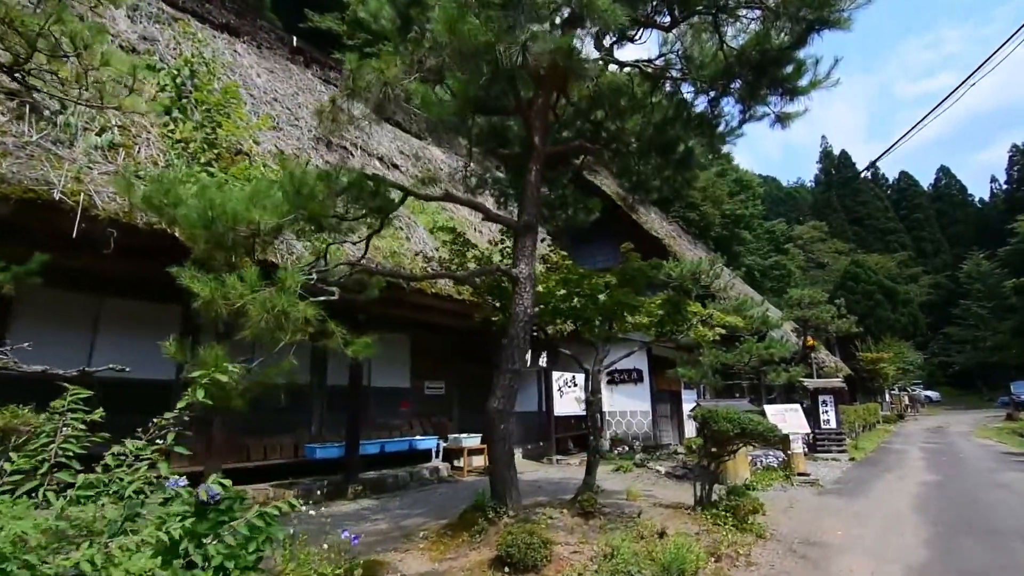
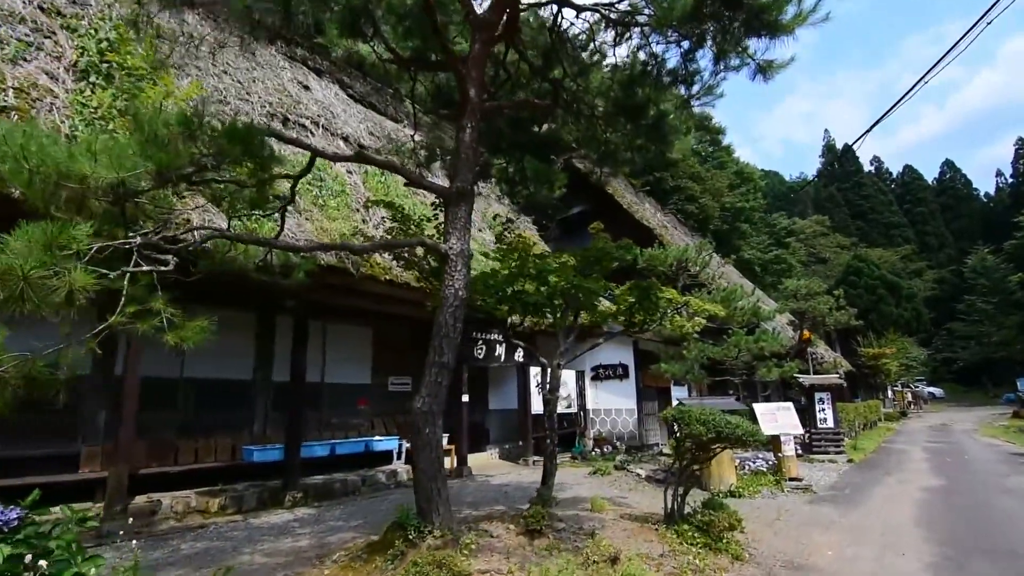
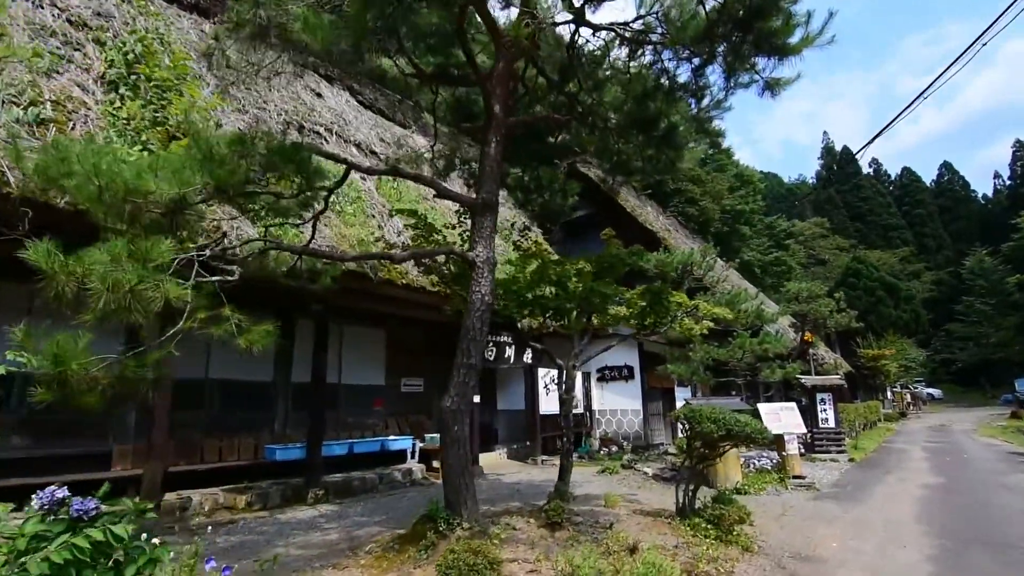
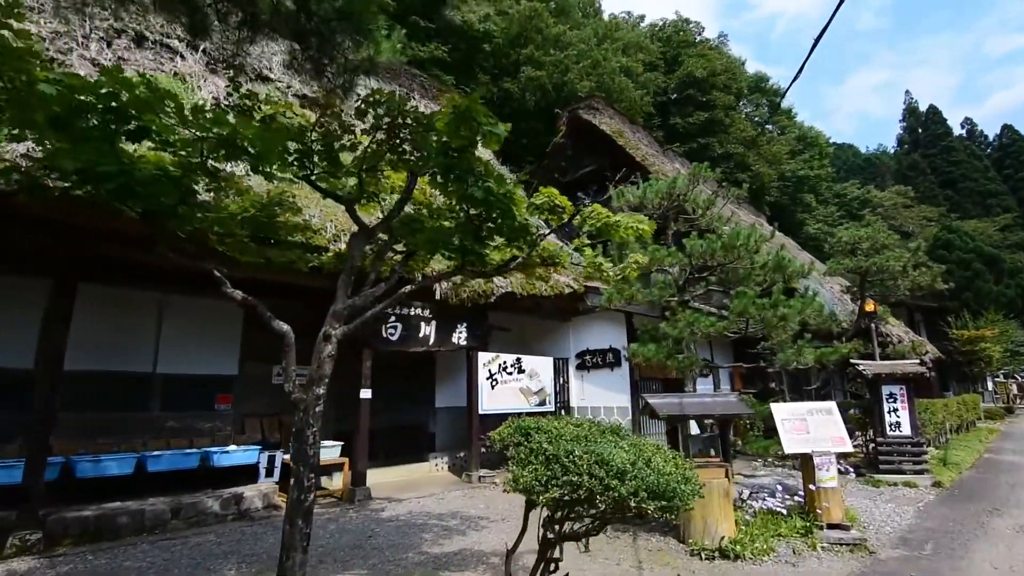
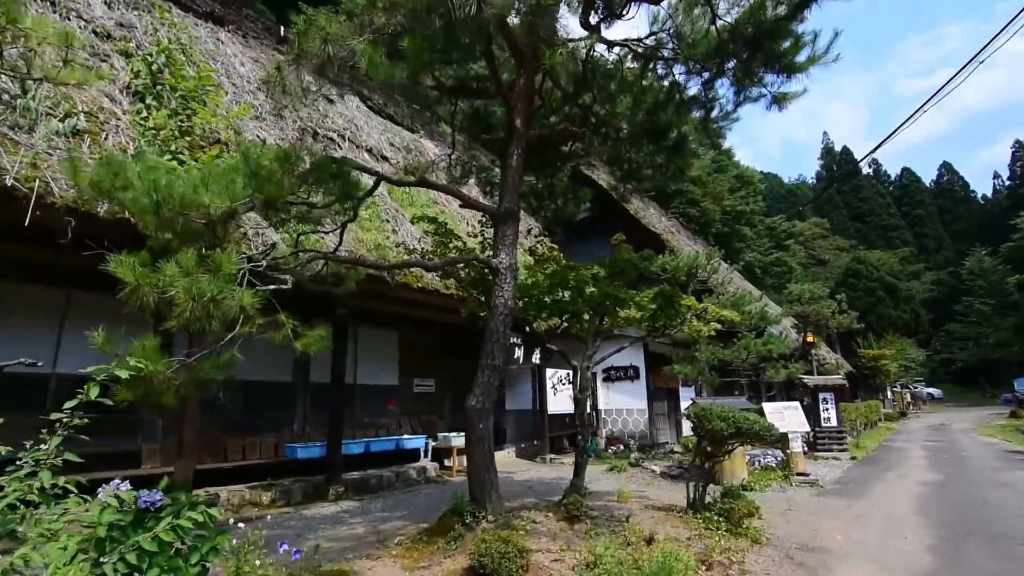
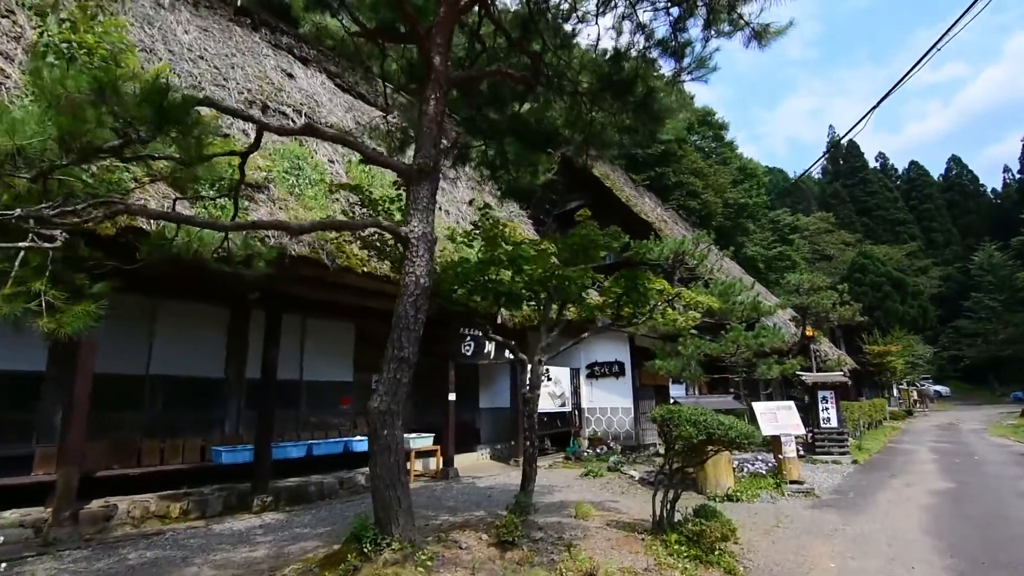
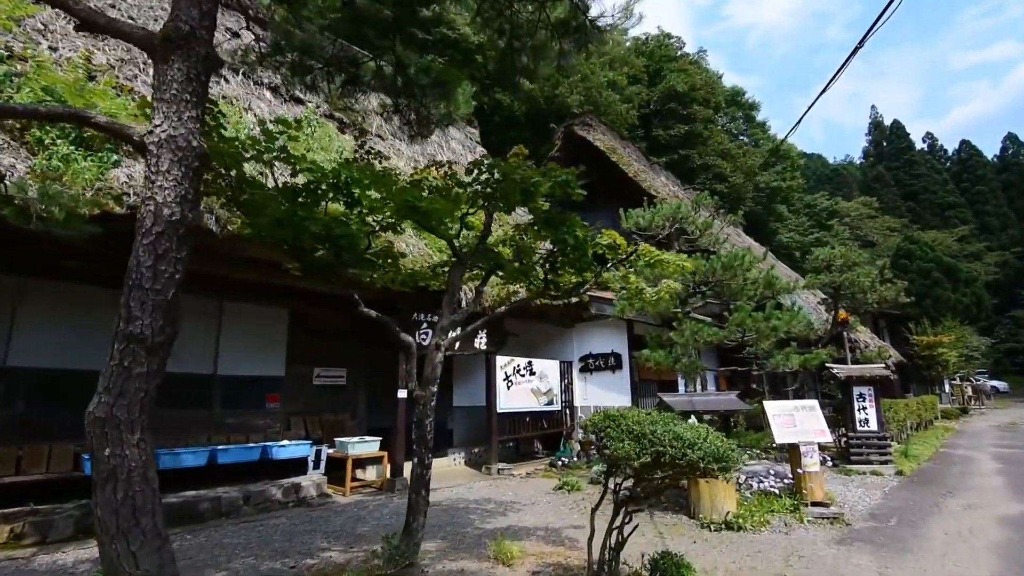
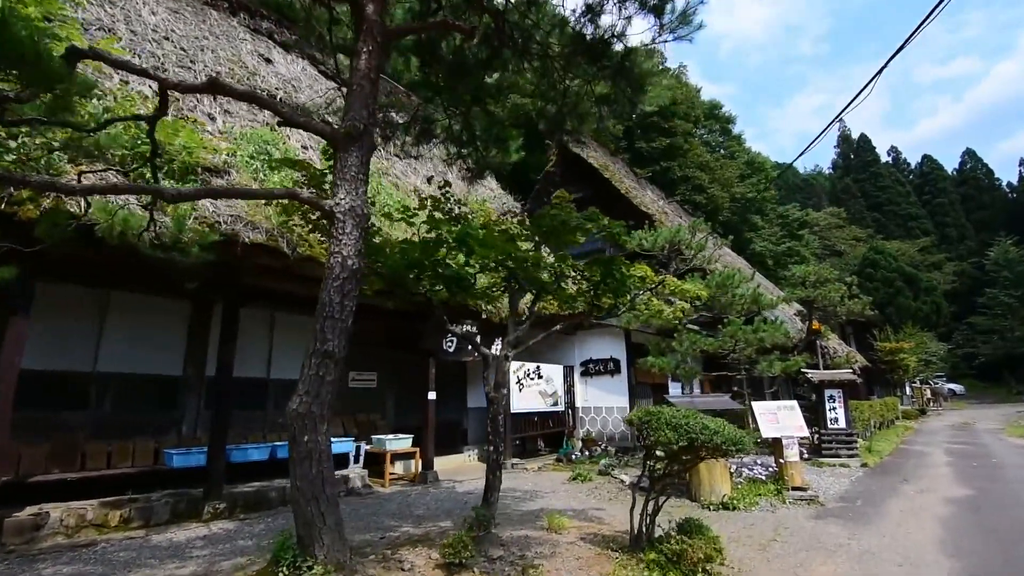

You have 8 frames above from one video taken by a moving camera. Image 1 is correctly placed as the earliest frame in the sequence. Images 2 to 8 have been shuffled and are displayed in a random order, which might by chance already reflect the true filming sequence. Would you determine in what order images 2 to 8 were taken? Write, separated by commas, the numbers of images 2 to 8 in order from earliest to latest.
5, 3, 2, 6, 8, 7, 4
